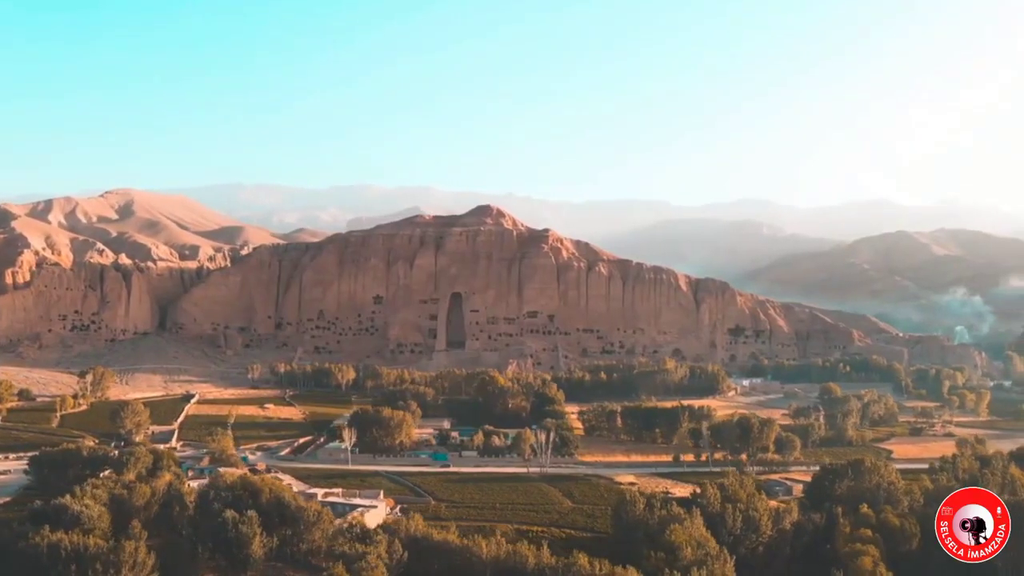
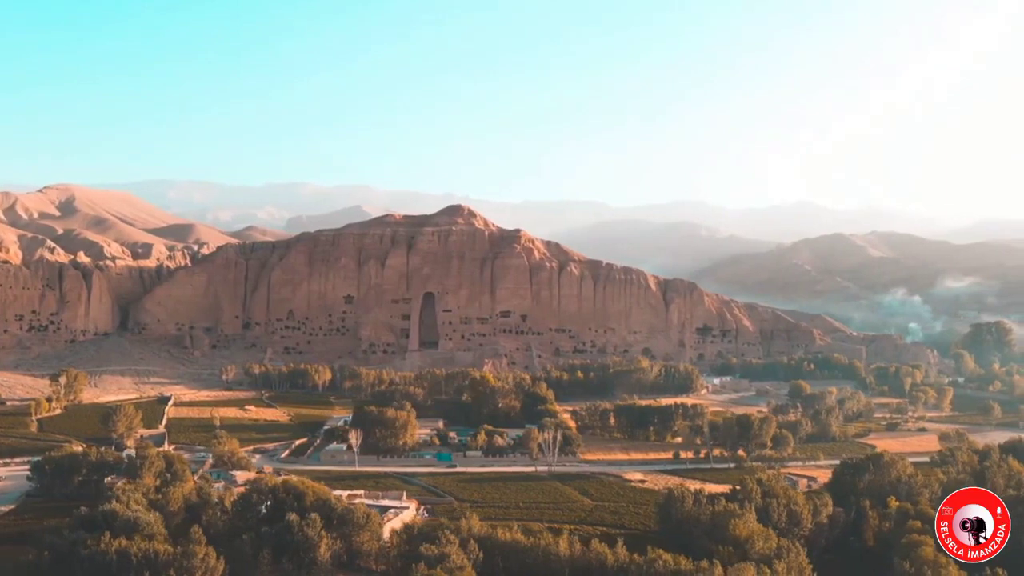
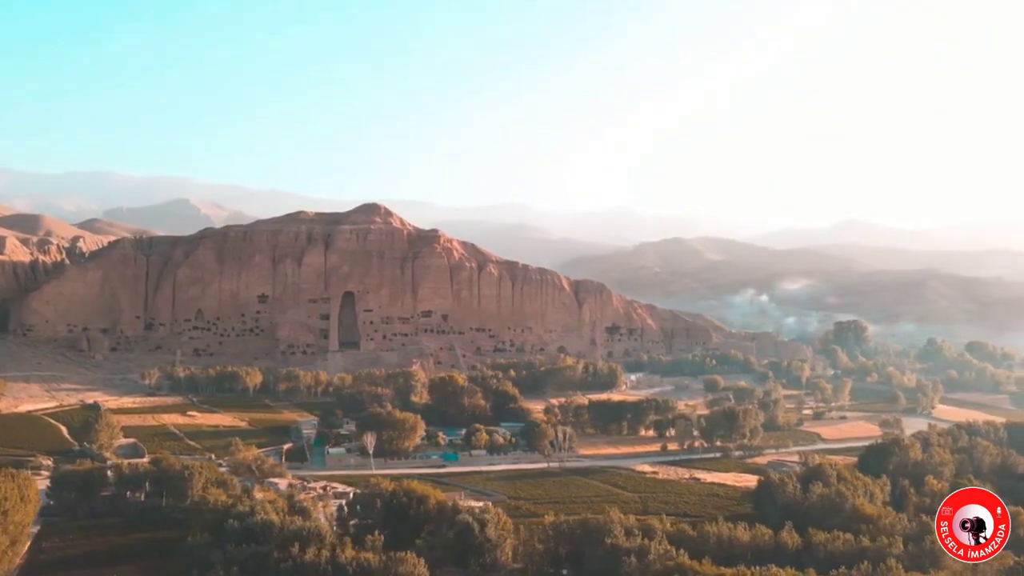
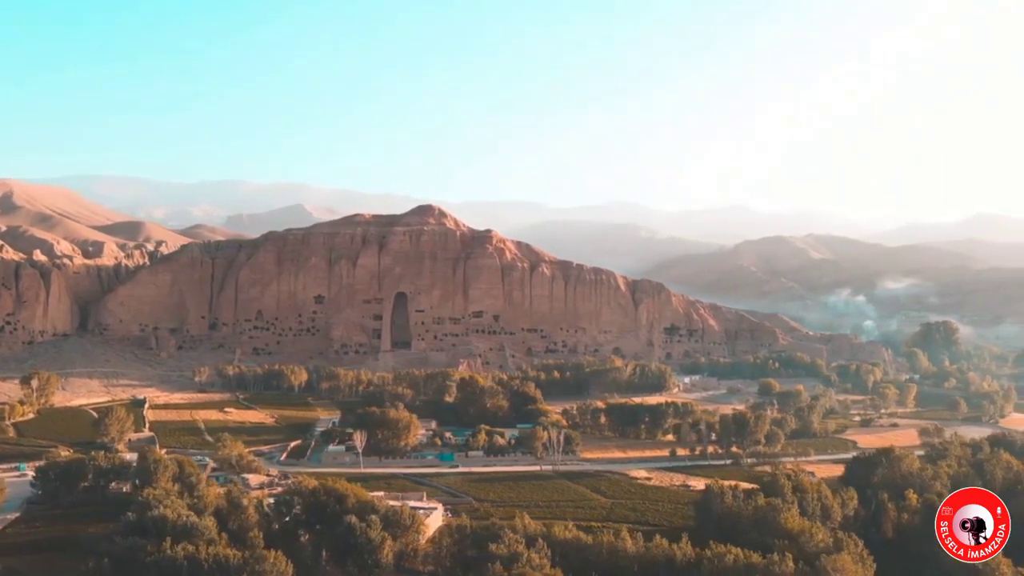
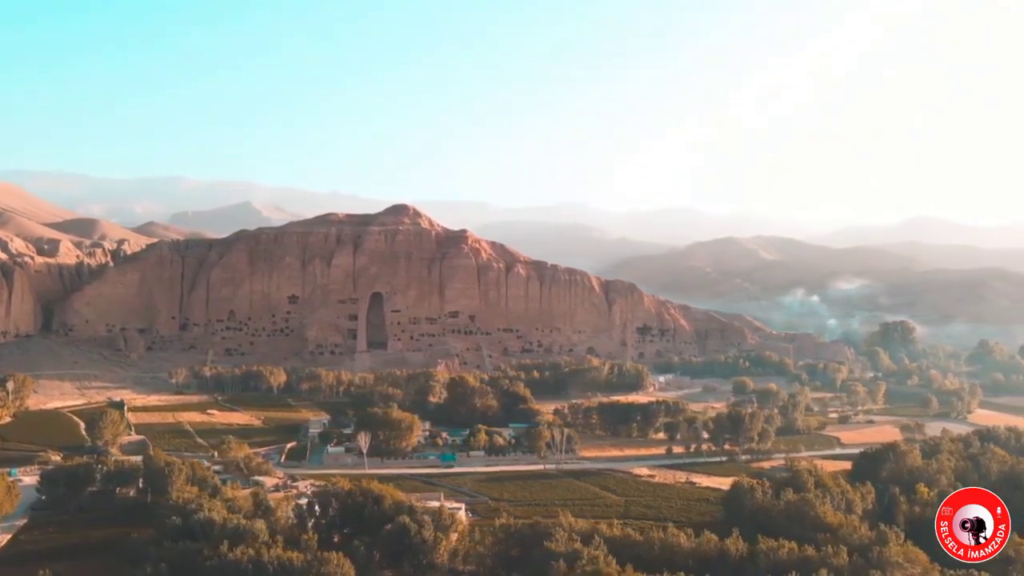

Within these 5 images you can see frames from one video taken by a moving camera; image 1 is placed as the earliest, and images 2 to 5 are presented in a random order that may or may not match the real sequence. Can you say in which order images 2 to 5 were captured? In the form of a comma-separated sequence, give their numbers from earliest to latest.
2, 4, 5, 3
